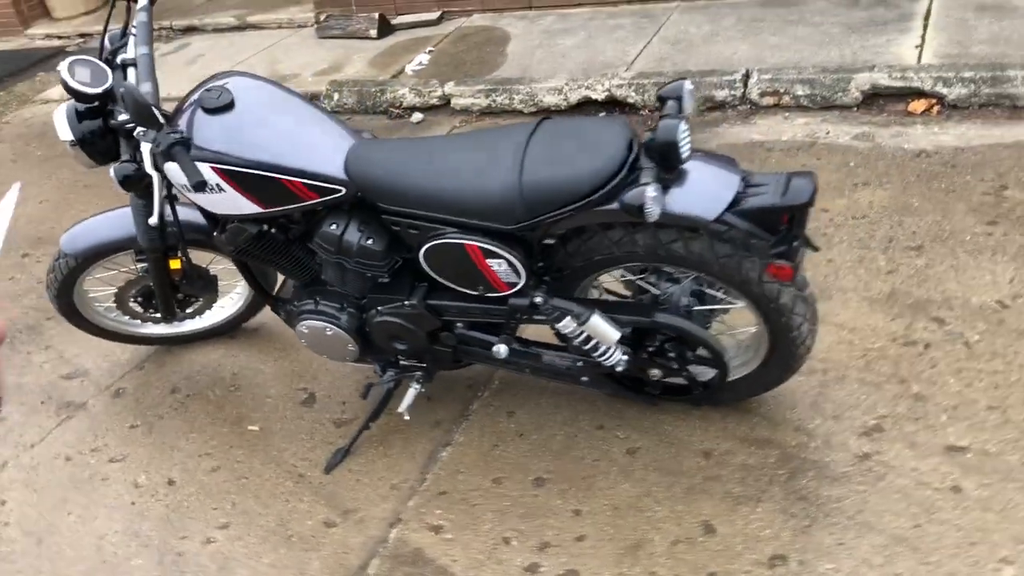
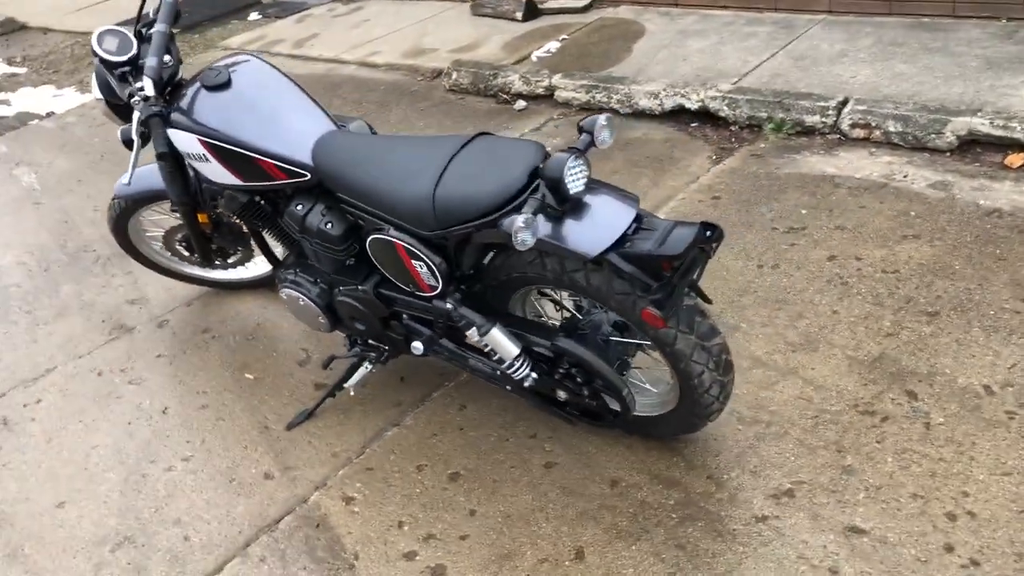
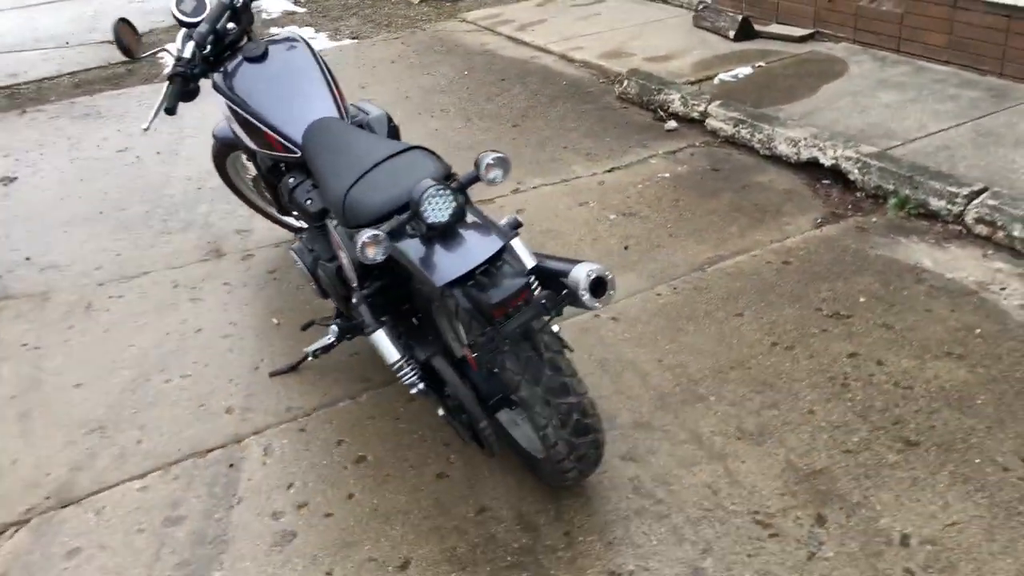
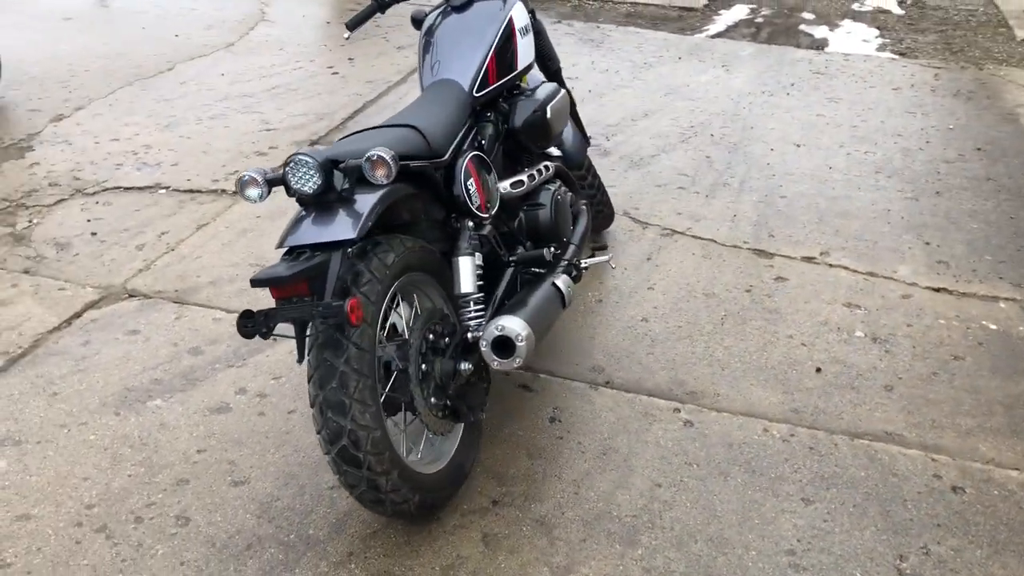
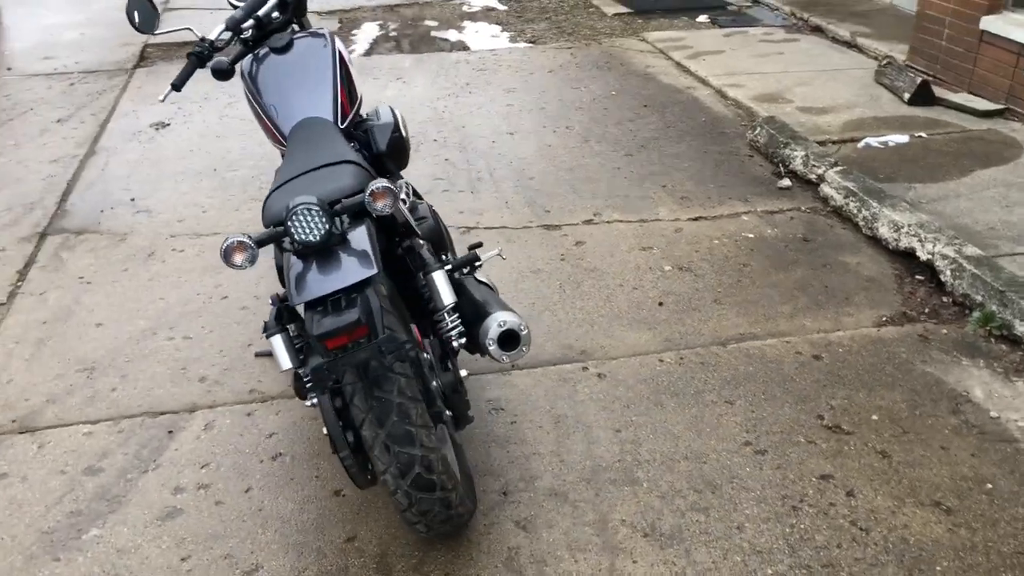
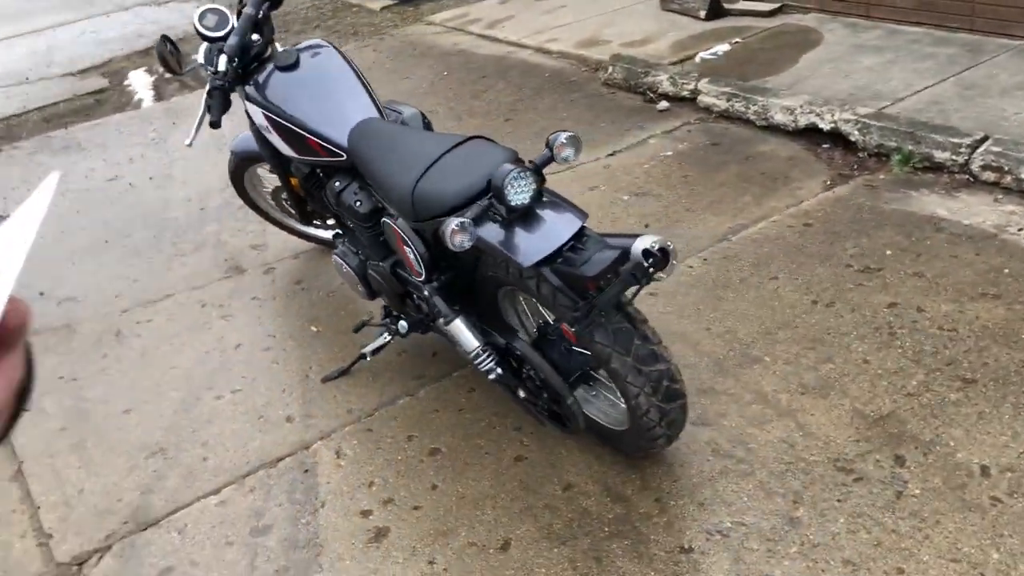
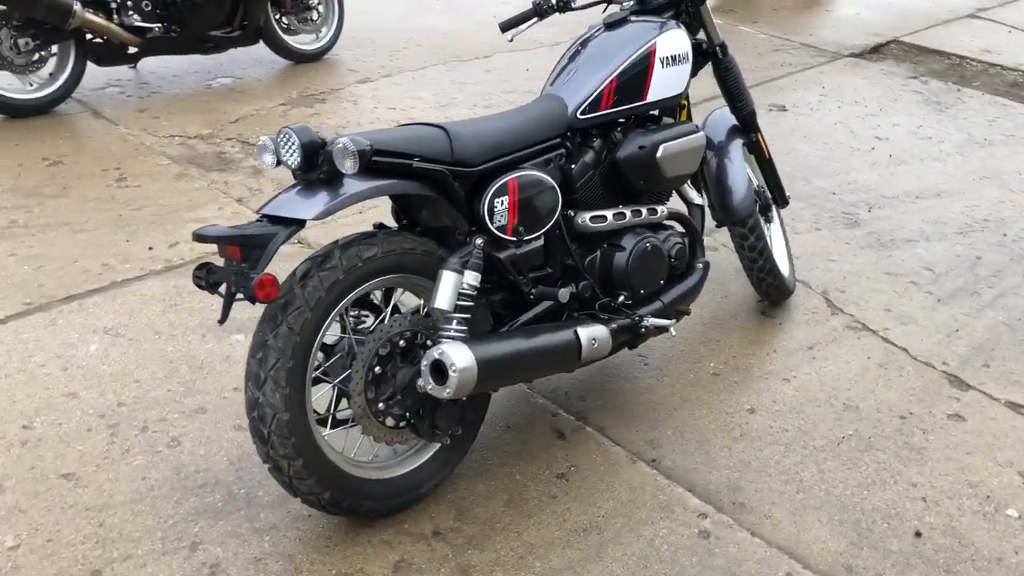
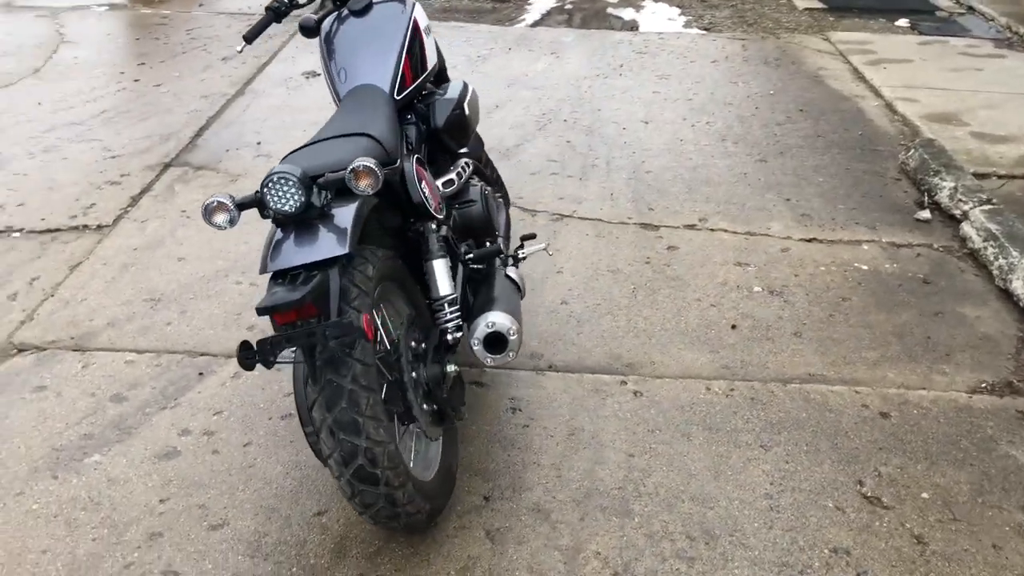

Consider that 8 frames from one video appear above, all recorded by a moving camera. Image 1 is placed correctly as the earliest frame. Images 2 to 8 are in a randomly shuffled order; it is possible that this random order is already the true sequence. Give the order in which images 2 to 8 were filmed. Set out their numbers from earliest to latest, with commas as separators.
2, 6, 3, 5, 8, 4, 7
